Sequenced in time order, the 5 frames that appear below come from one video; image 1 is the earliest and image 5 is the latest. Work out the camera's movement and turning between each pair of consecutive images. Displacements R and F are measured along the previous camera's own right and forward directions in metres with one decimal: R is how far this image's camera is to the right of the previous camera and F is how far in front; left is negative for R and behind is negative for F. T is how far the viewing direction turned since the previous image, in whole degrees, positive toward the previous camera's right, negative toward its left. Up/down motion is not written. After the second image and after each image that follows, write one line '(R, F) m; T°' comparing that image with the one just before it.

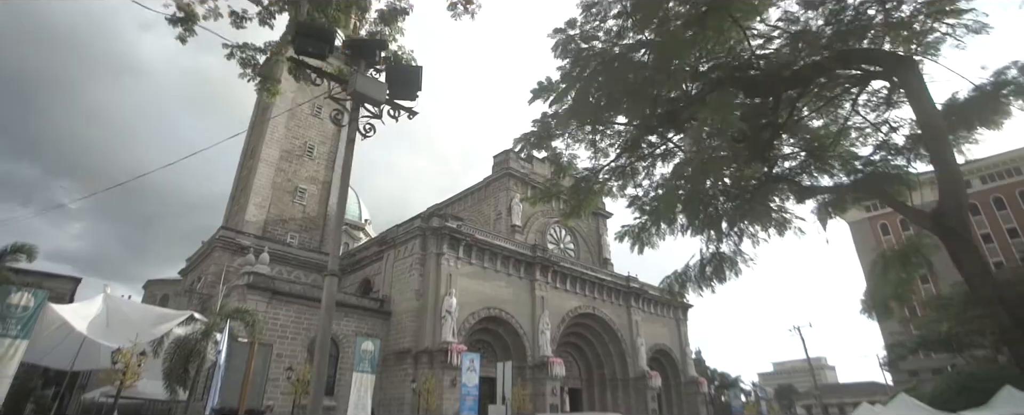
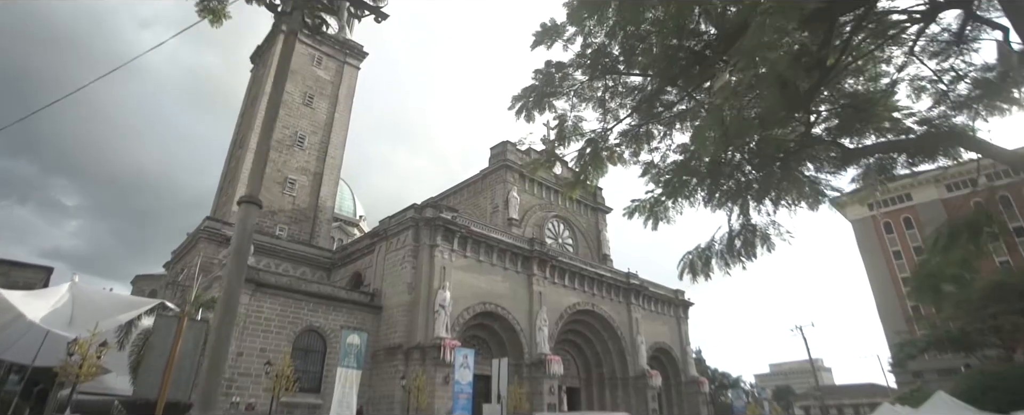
(0.0, +1.0) m; 0°
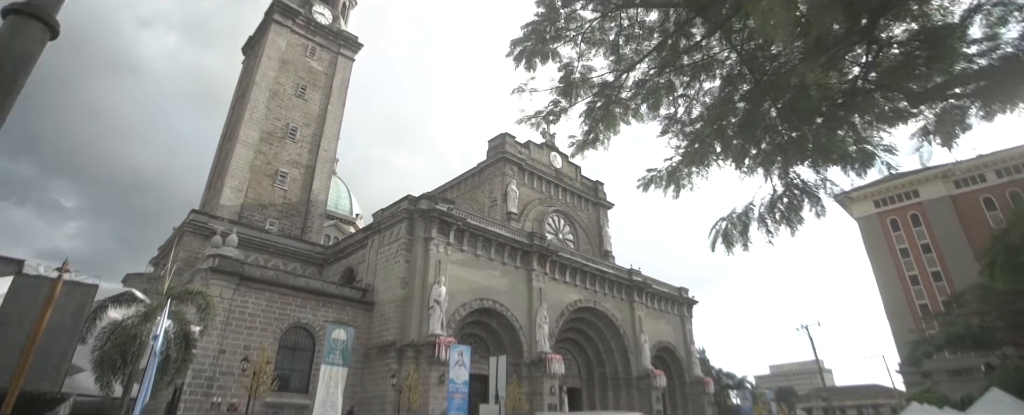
(0.0, +1.0) m; 0°
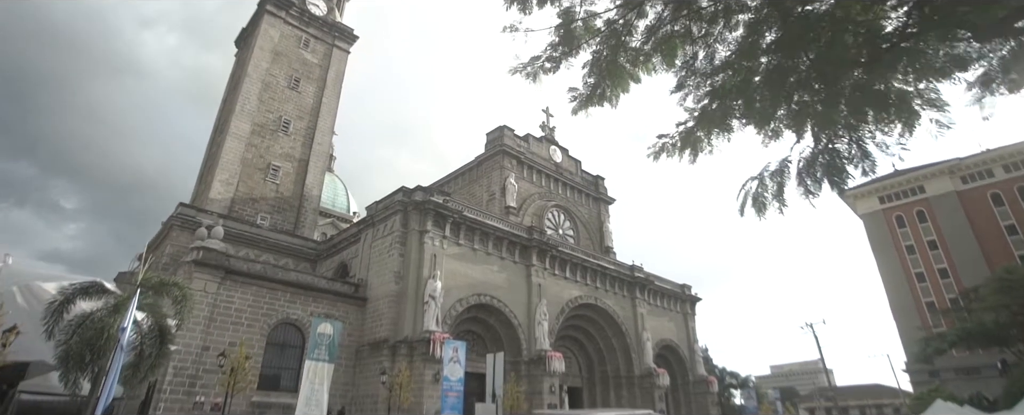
(+0.1, +0.8) m; 0°
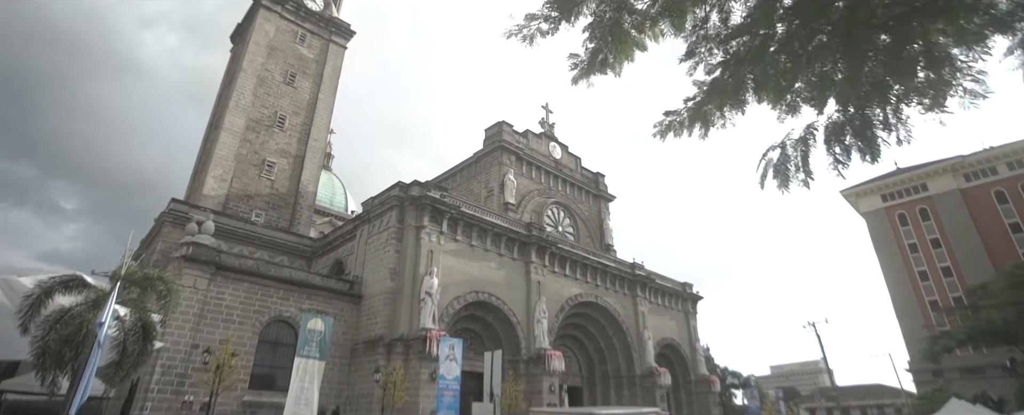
(0.0, +0.4) m; 0°
